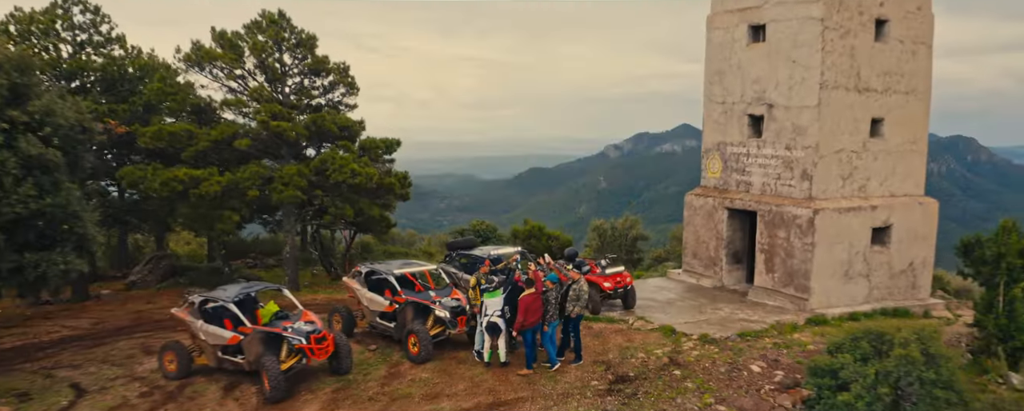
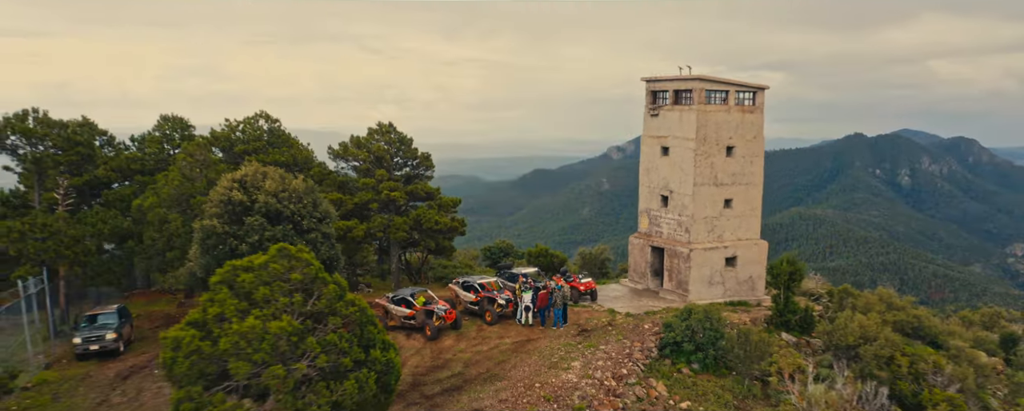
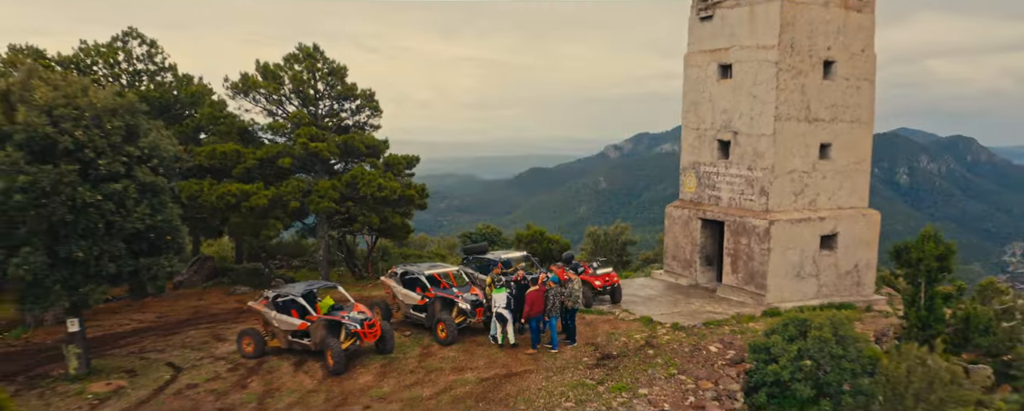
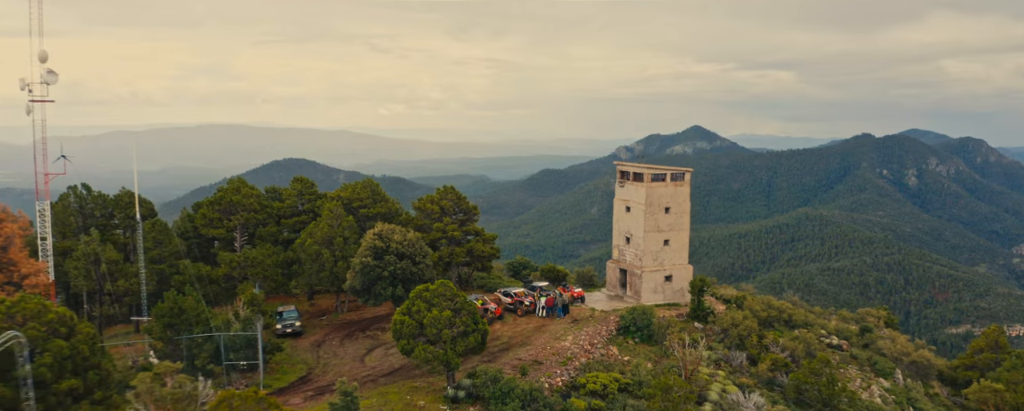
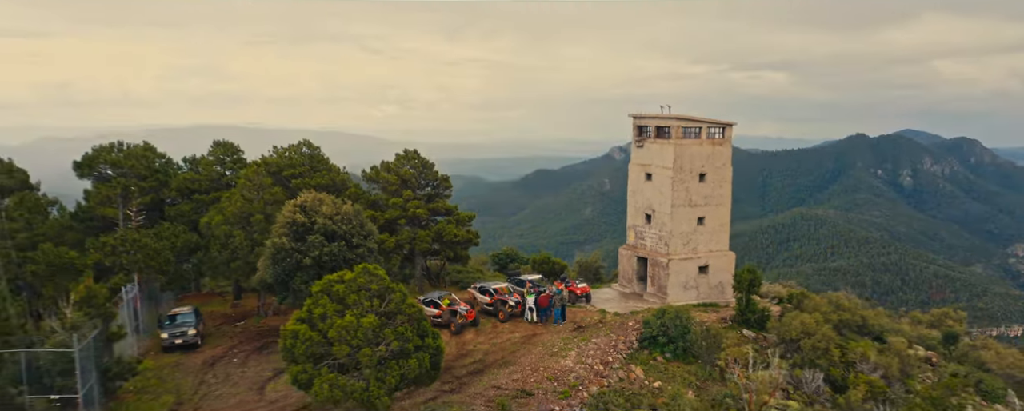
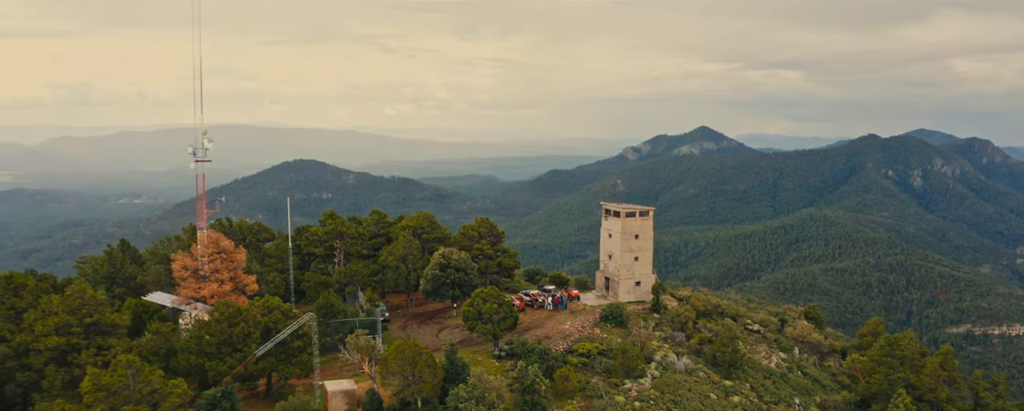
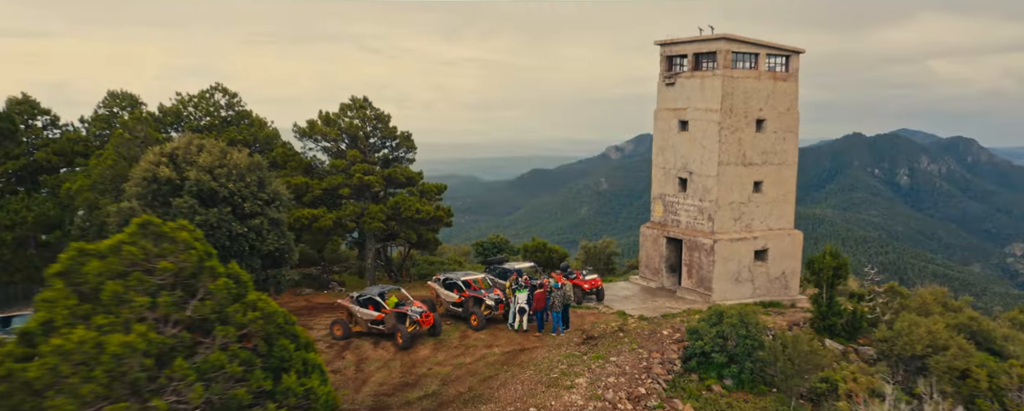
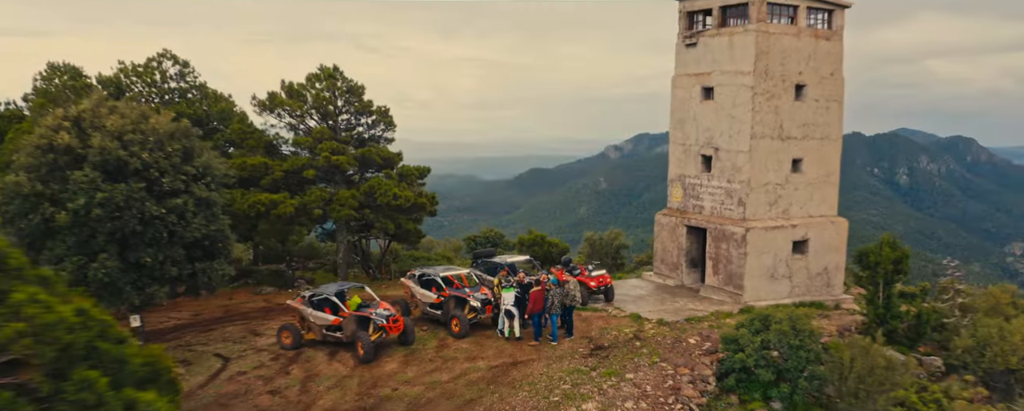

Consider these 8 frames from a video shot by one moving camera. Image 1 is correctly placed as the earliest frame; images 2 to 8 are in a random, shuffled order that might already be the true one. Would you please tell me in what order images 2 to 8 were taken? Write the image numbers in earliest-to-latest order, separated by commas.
3, 8, 7, 2, 5, 4, 6
